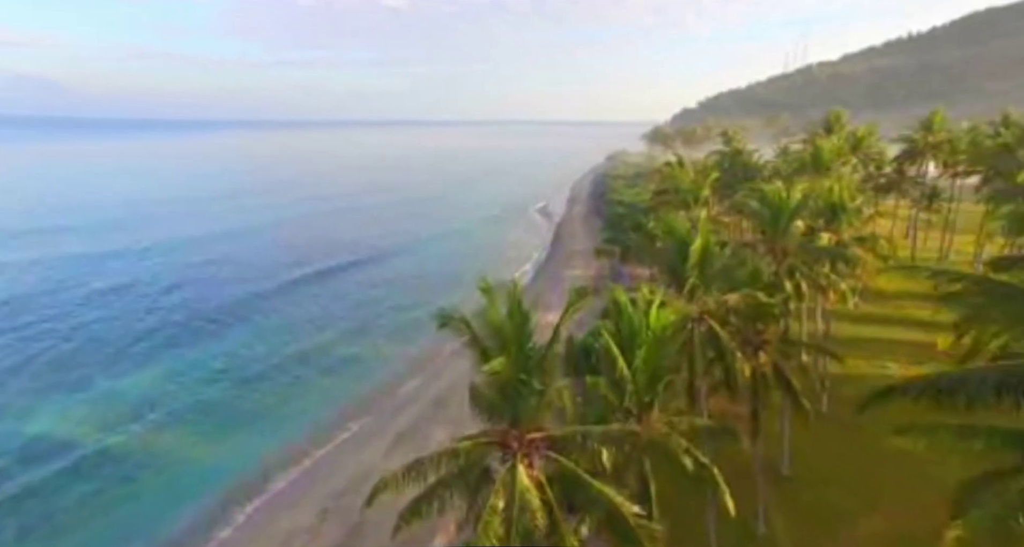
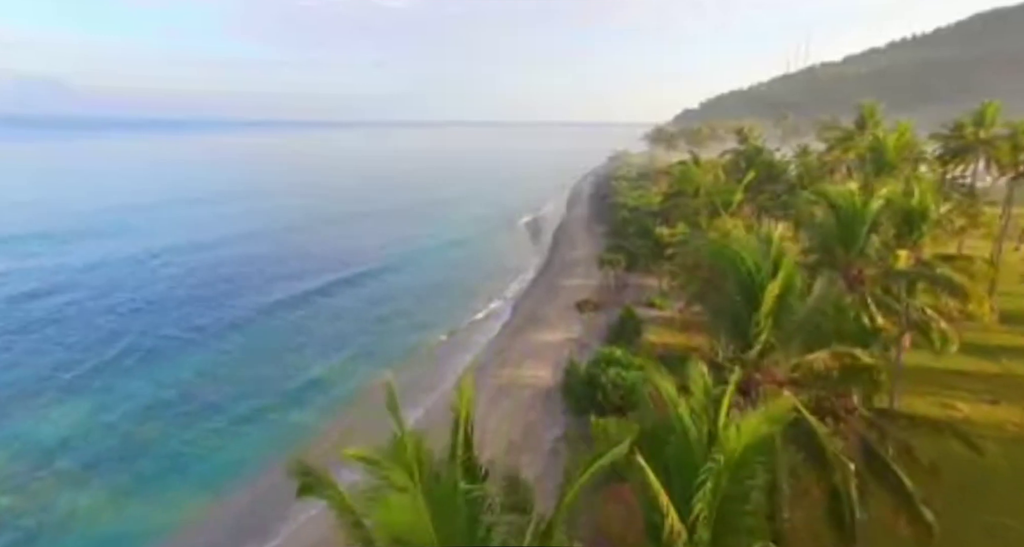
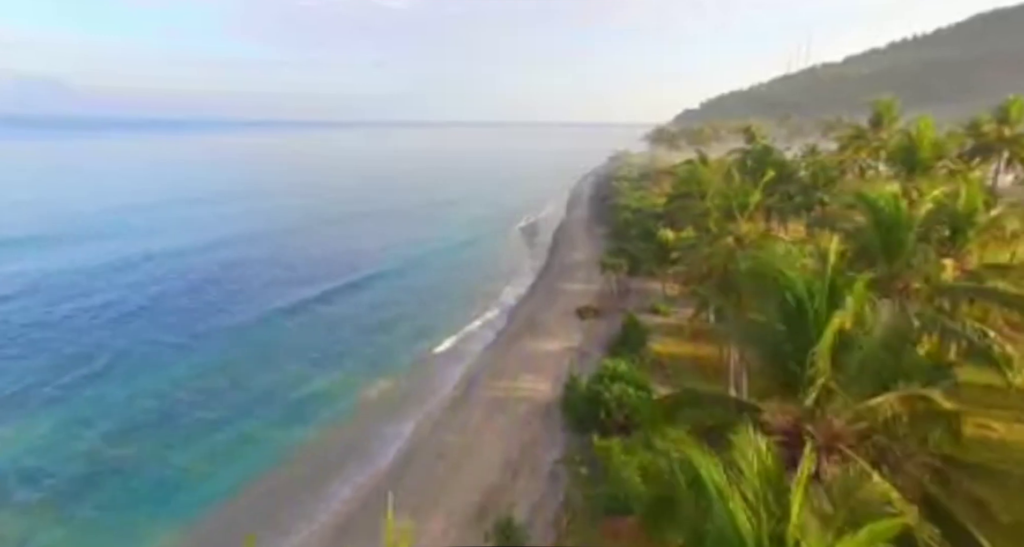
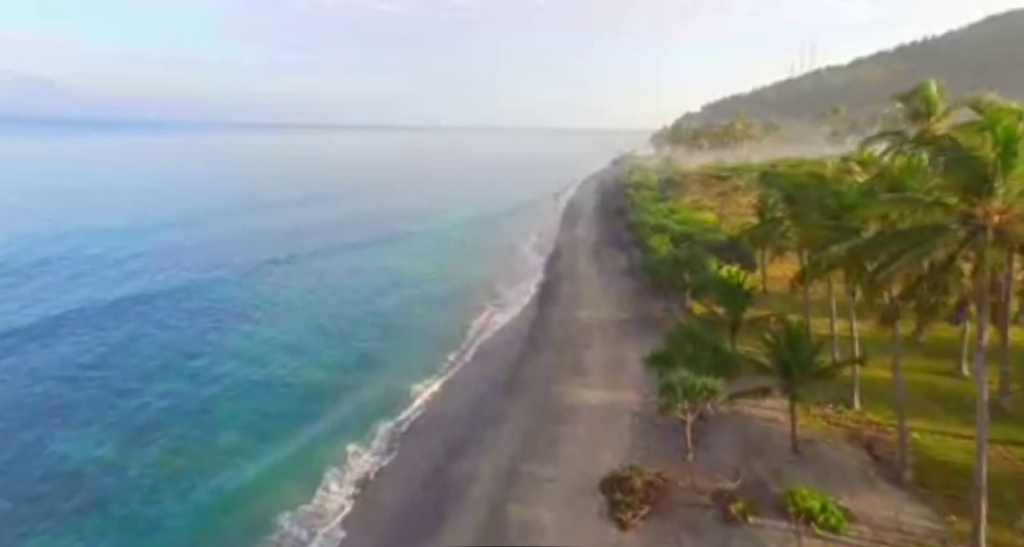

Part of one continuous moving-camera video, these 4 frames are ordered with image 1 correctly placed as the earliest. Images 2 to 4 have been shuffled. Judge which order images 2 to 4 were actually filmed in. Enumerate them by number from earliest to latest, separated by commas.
2, 3, 4
